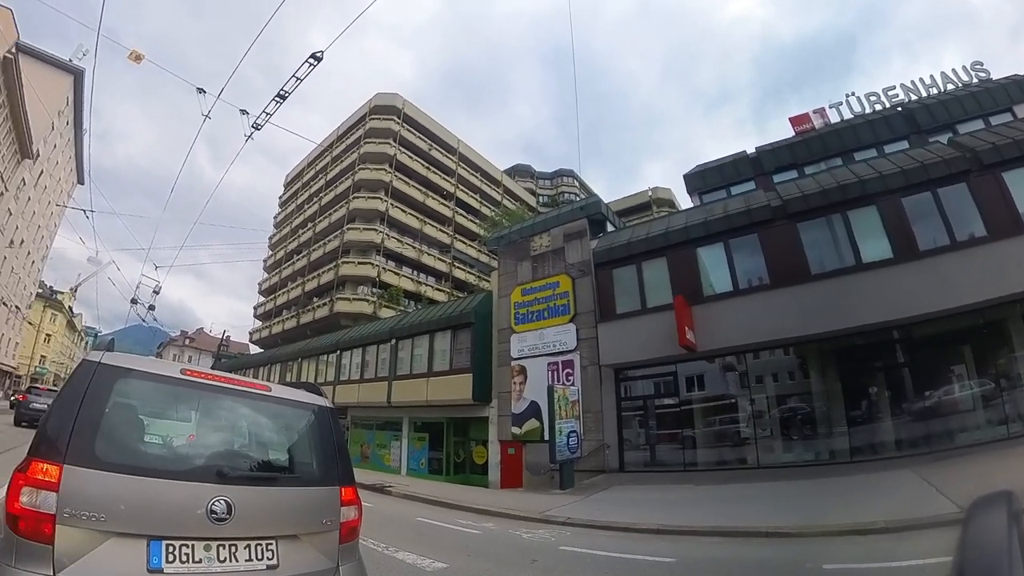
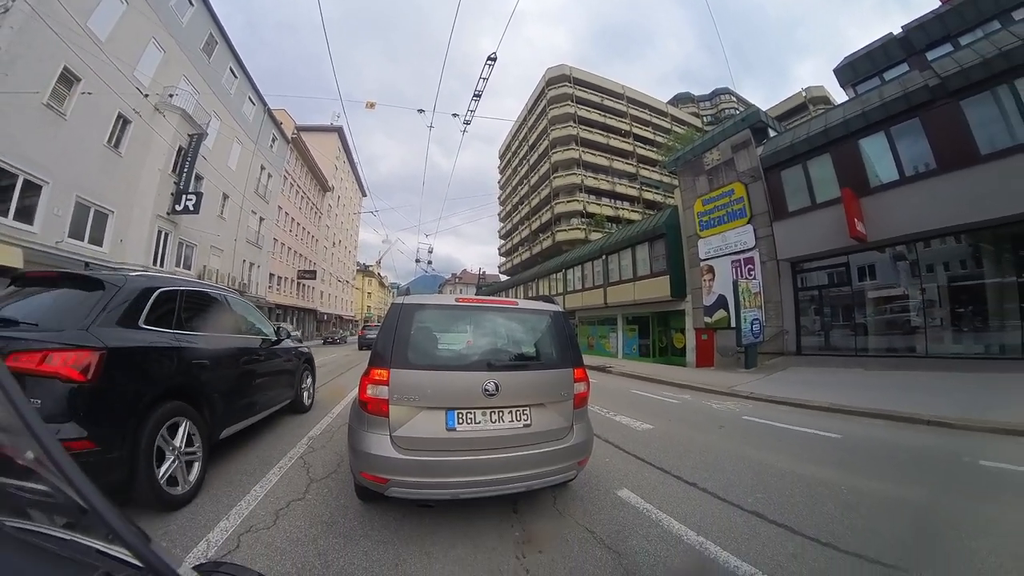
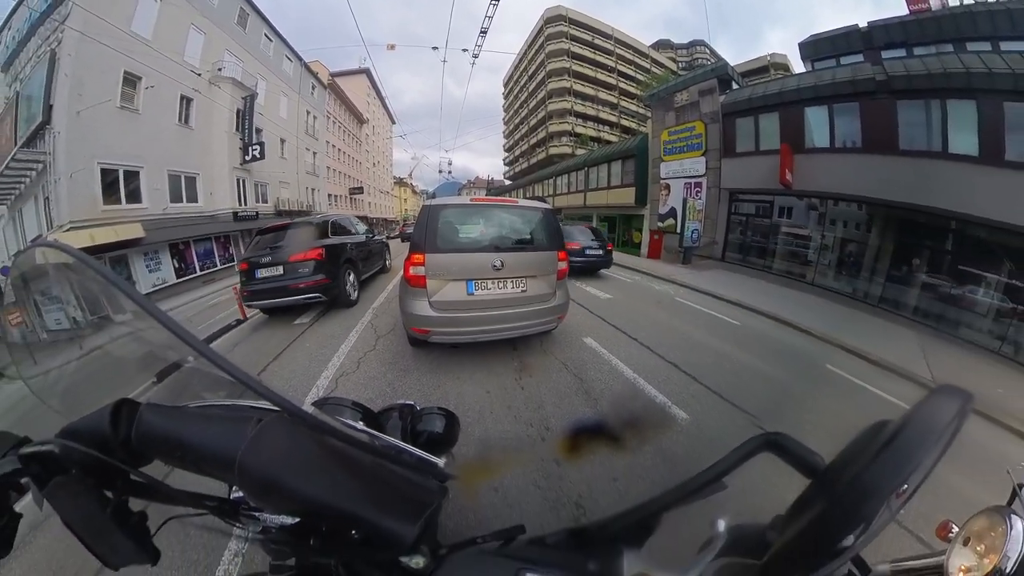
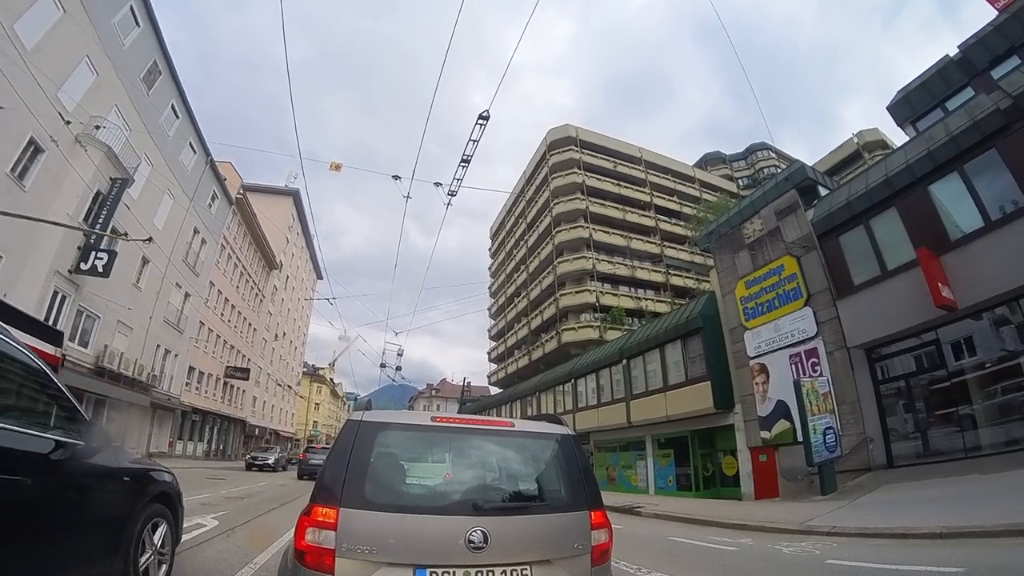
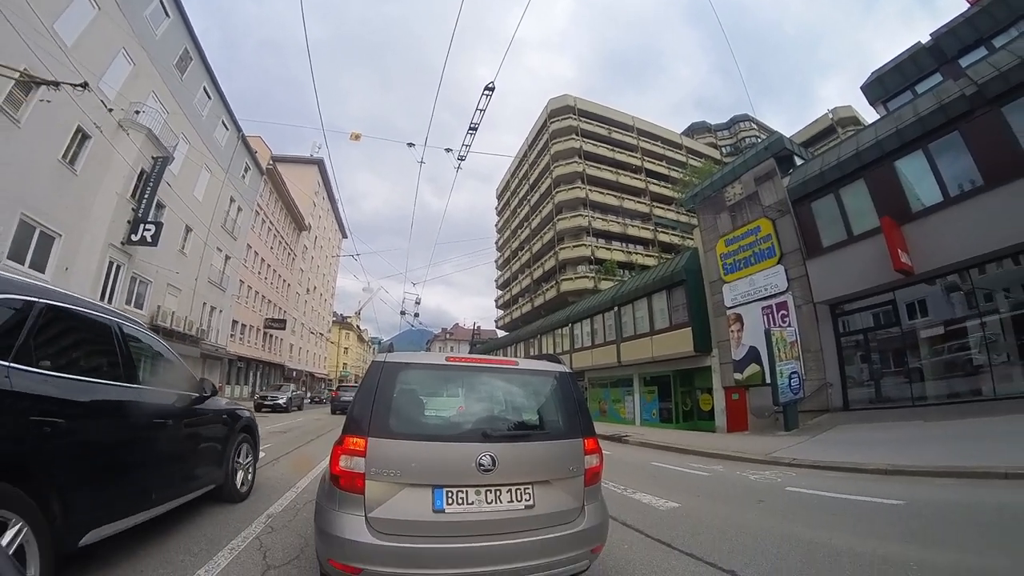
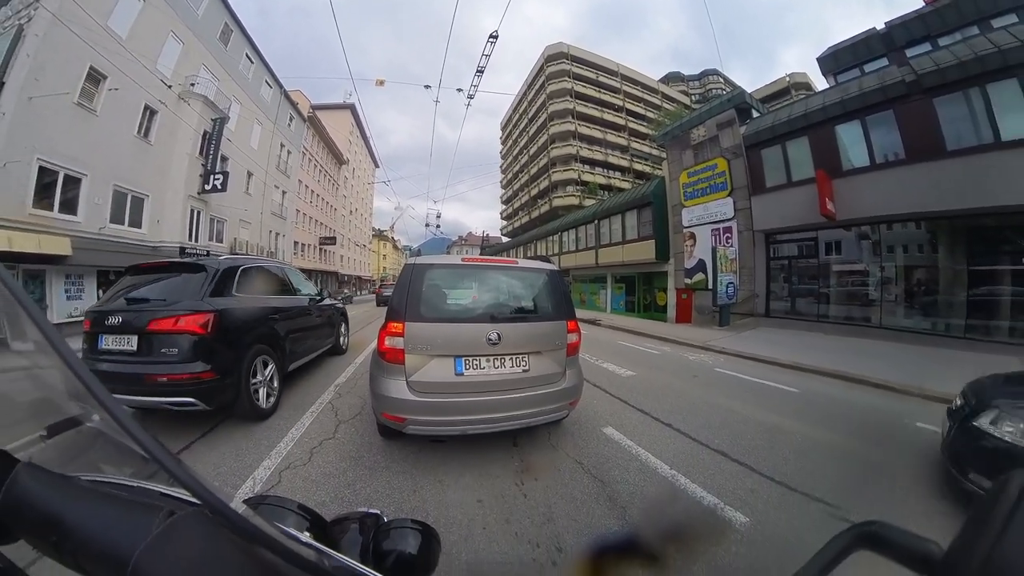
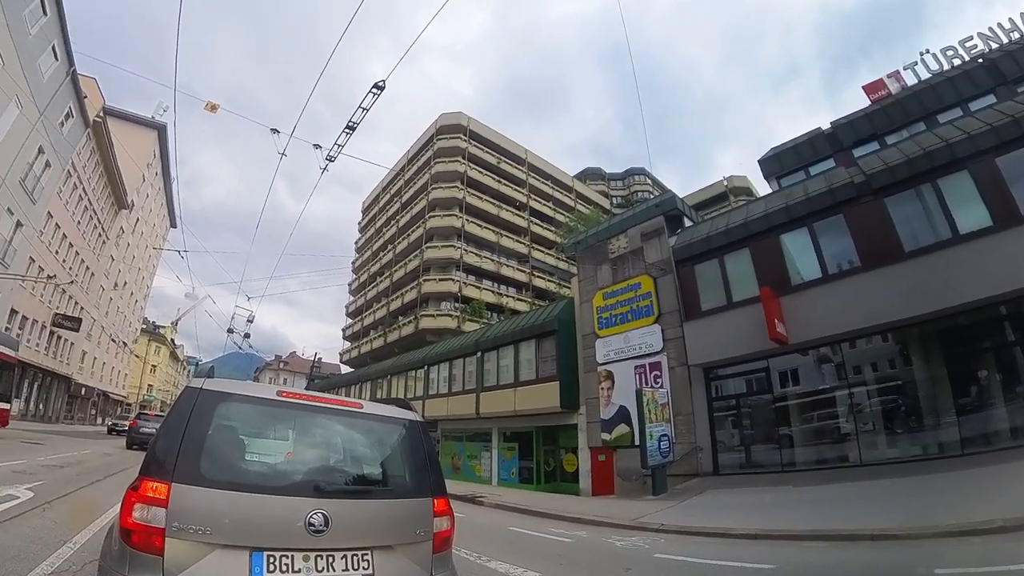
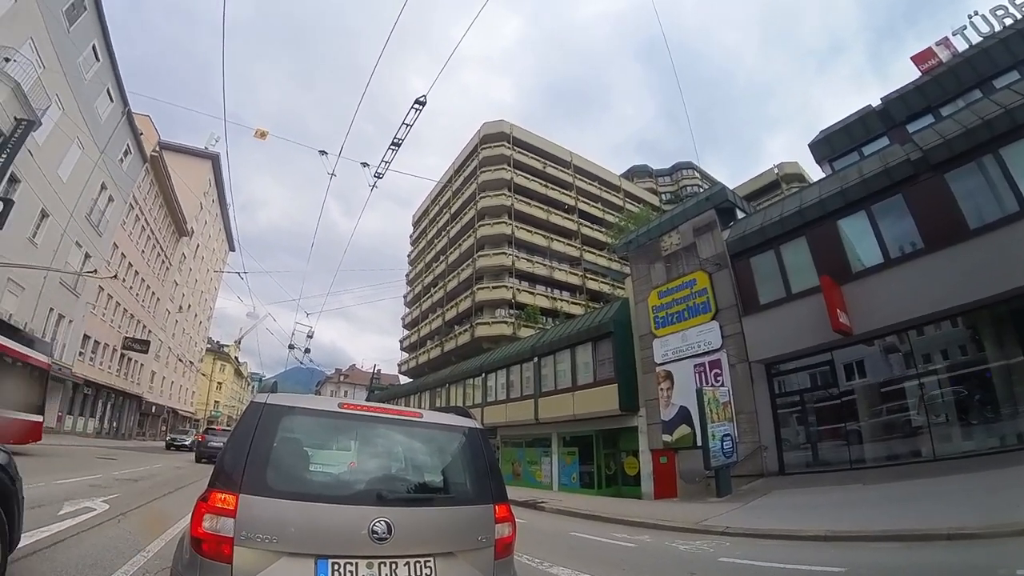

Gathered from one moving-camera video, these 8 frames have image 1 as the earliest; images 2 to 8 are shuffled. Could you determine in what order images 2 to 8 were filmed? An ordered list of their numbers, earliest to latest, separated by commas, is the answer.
7, 8, 4, 5, 2, 6, 3
